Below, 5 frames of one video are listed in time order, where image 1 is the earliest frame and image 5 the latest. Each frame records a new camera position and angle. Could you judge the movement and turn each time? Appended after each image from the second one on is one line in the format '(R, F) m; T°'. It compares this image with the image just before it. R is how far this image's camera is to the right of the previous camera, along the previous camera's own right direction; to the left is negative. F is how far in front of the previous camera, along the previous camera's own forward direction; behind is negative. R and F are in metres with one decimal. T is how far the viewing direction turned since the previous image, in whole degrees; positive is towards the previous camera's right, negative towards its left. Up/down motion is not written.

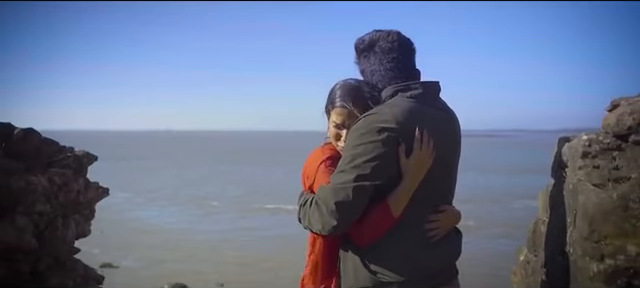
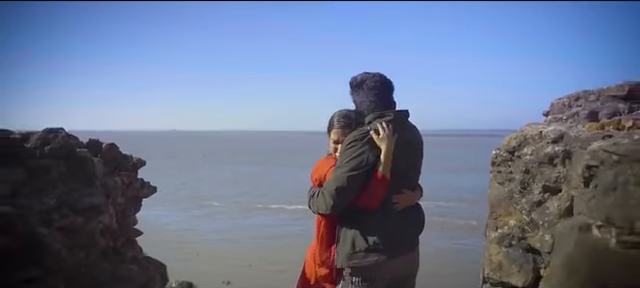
(0.0, -1.4) m; 0°
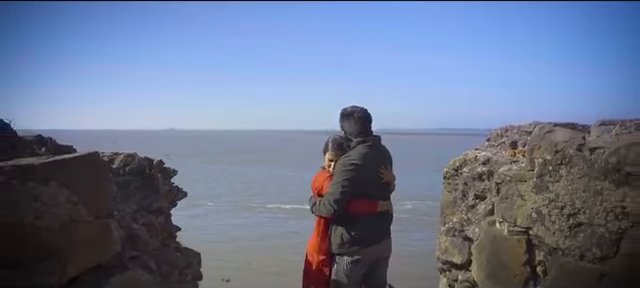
(0.0, -1.5) m; 0°
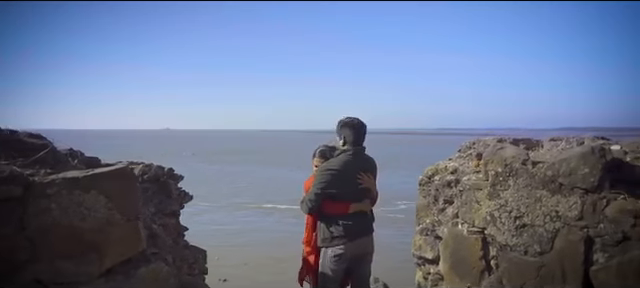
(+0.1, -0.8) m; 0°
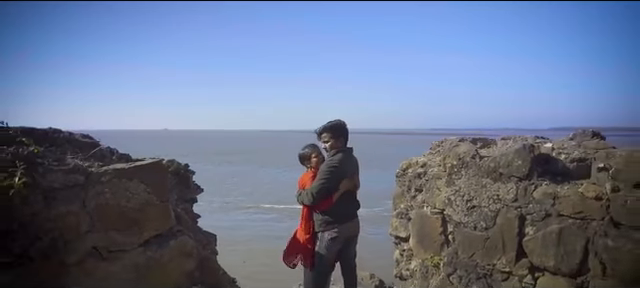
(+0.1, -1.2) m; 0°
